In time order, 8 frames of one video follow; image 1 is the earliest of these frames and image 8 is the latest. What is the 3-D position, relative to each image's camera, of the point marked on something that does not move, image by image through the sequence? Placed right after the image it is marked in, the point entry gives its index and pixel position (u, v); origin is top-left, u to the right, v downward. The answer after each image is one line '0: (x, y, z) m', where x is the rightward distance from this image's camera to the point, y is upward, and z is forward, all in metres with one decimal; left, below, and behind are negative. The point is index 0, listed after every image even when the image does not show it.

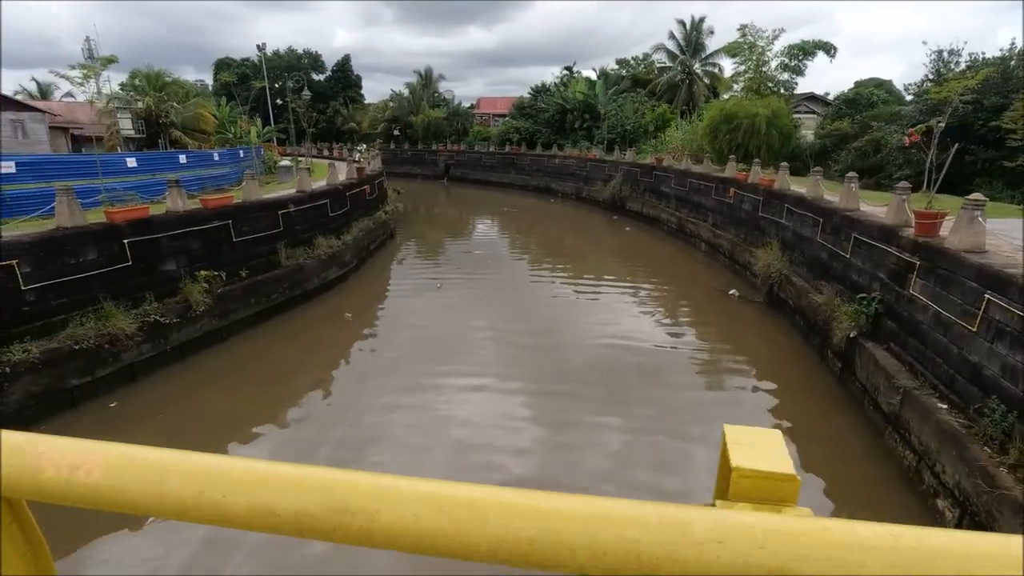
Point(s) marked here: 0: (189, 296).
0: (-4.4, -0.1, +7.5) m
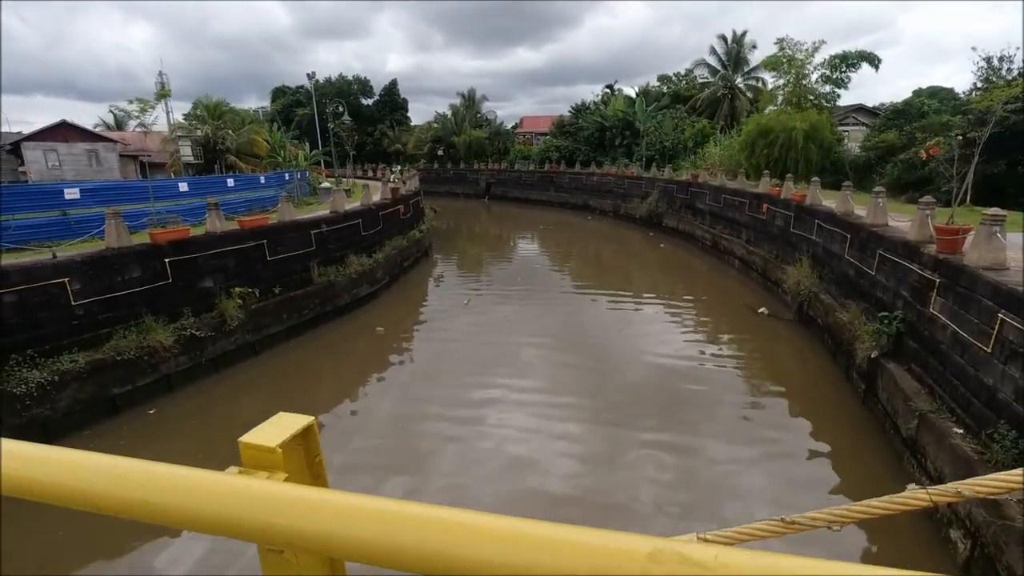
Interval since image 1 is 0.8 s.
0: (-4.2, -0.3, +8.0) m
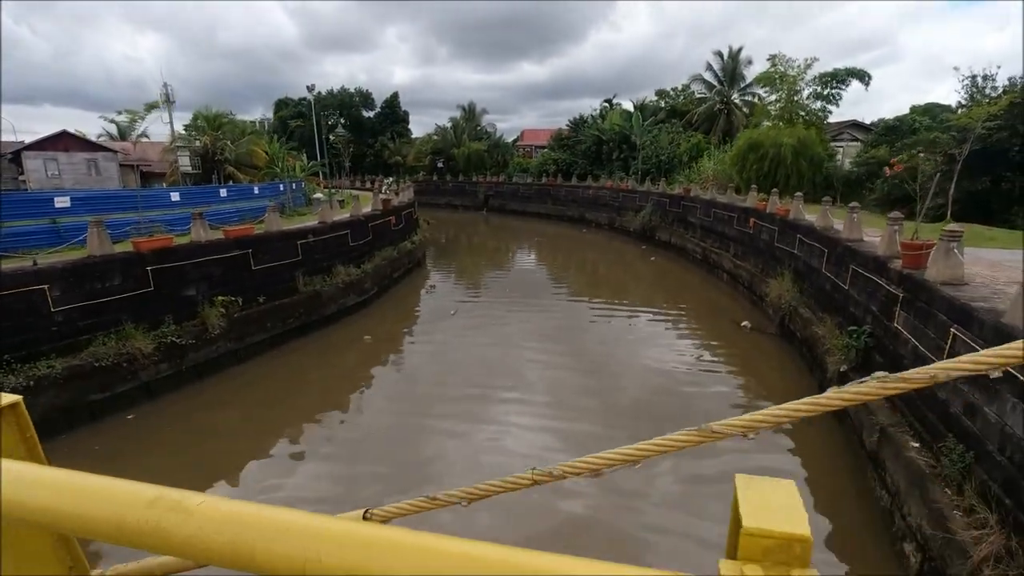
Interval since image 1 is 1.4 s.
0: (-4.5, -0.5, +8.1) m
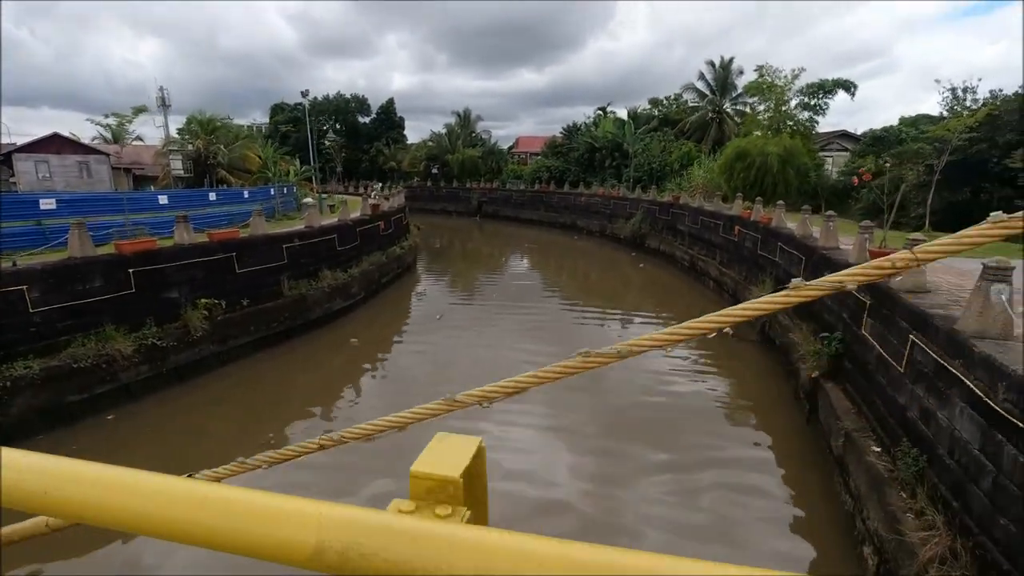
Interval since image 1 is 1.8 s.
0: (-4.8, -0.5, +8.2) m
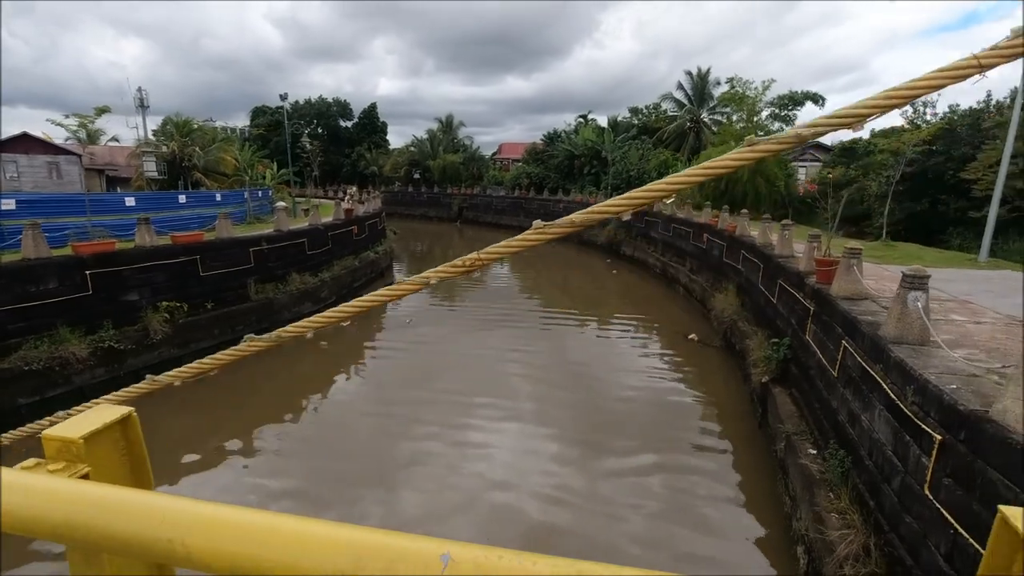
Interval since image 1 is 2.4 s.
0: (-5.4, -0.5, +8.1) m
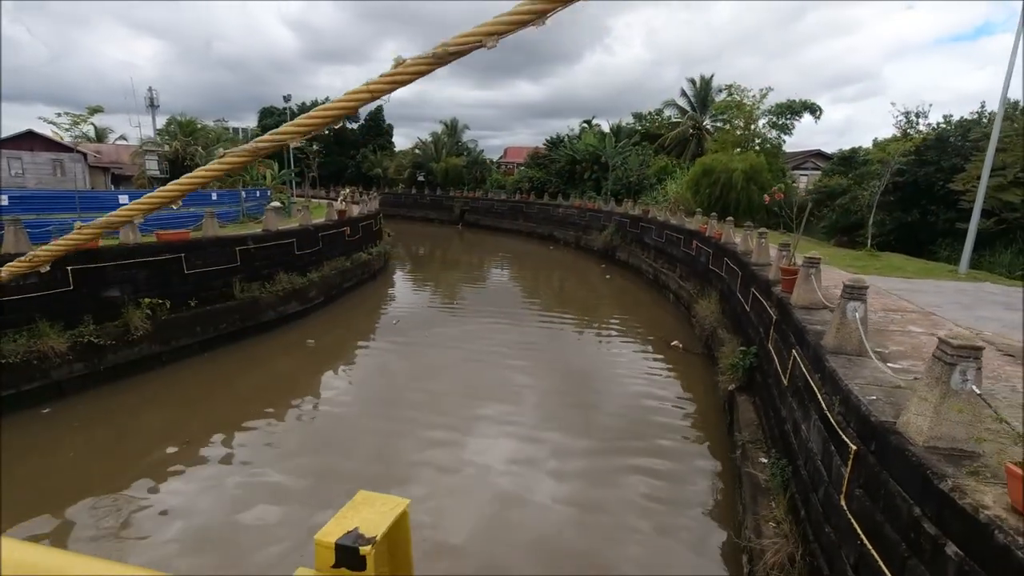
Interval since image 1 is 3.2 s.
0: (-5.7, -0.5, +8.2) m
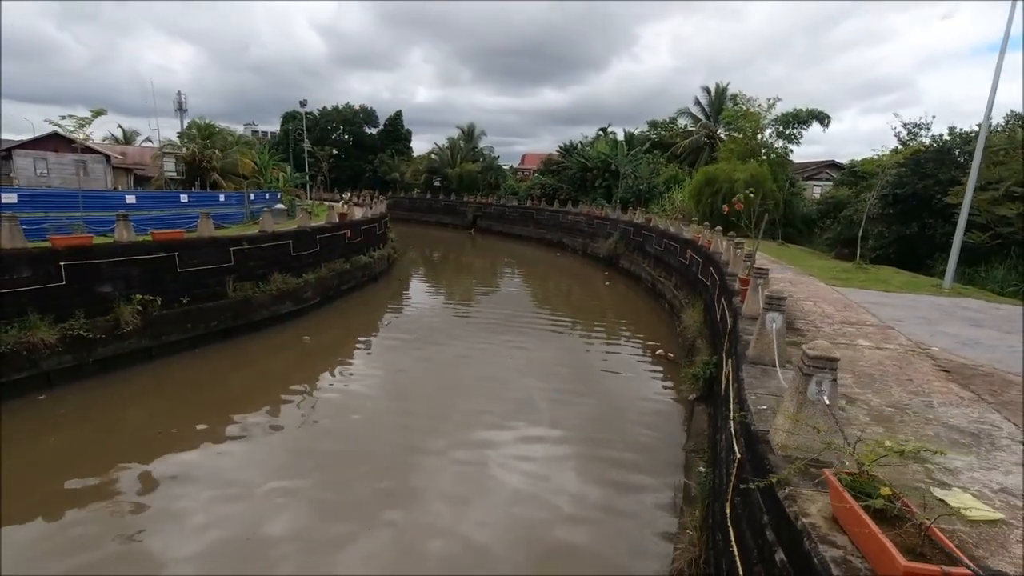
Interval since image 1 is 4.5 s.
0: (-6.1, -0.4, +8.5) m
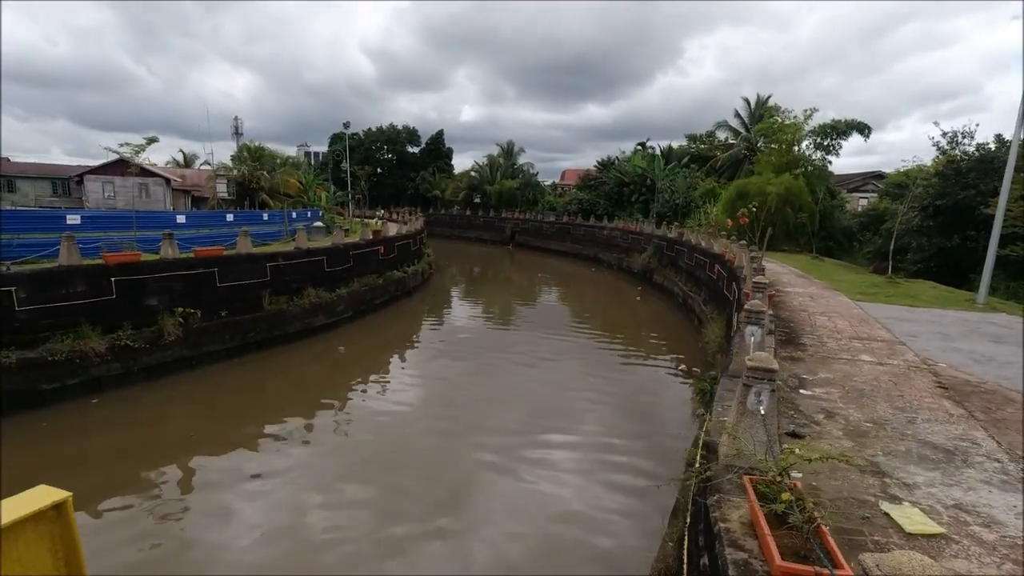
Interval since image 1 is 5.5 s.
0: (-5.8, -0.7, +9.2) m
